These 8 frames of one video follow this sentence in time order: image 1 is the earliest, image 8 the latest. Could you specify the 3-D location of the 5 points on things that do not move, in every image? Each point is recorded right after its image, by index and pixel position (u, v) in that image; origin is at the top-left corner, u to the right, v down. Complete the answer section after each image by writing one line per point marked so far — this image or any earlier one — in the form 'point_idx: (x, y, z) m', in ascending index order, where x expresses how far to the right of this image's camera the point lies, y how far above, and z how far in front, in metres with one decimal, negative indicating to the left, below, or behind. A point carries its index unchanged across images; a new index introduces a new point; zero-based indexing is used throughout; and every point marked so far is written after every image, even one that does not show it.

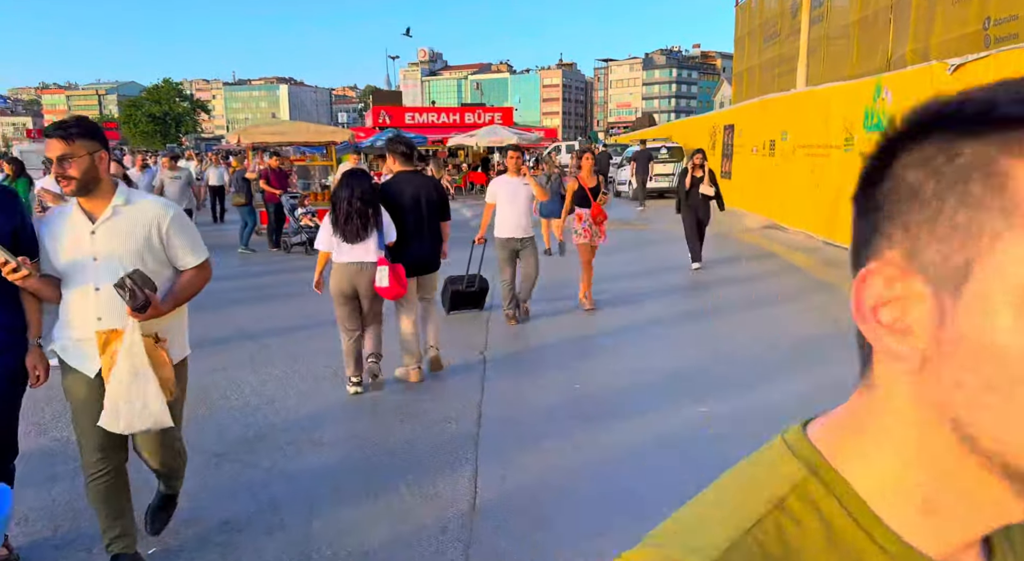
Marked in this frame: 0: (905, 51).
0: (+8.2, +4.8, +16.0) m
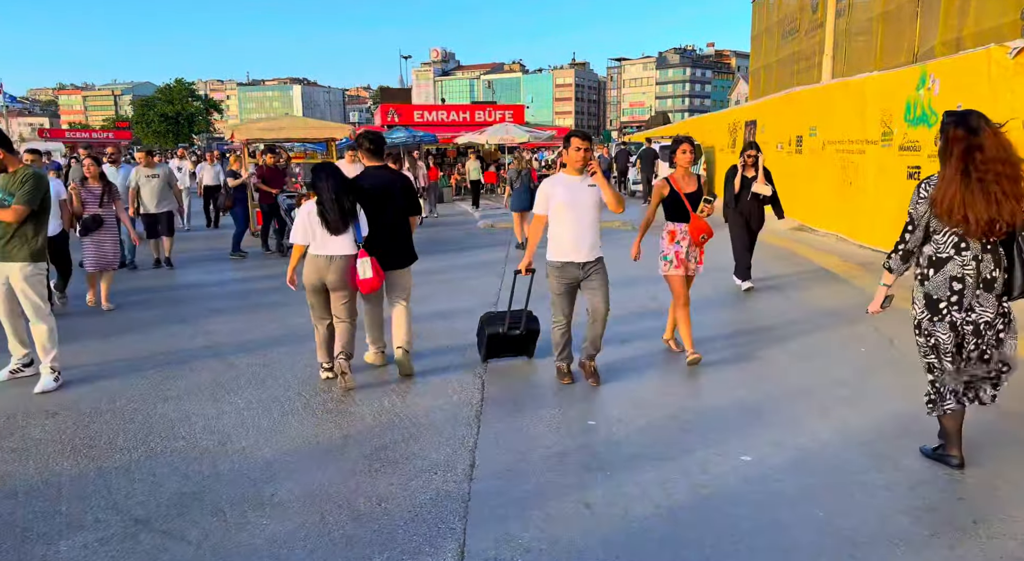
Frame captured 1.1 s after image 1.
0: (+8.4, +4.7, +15.0) m
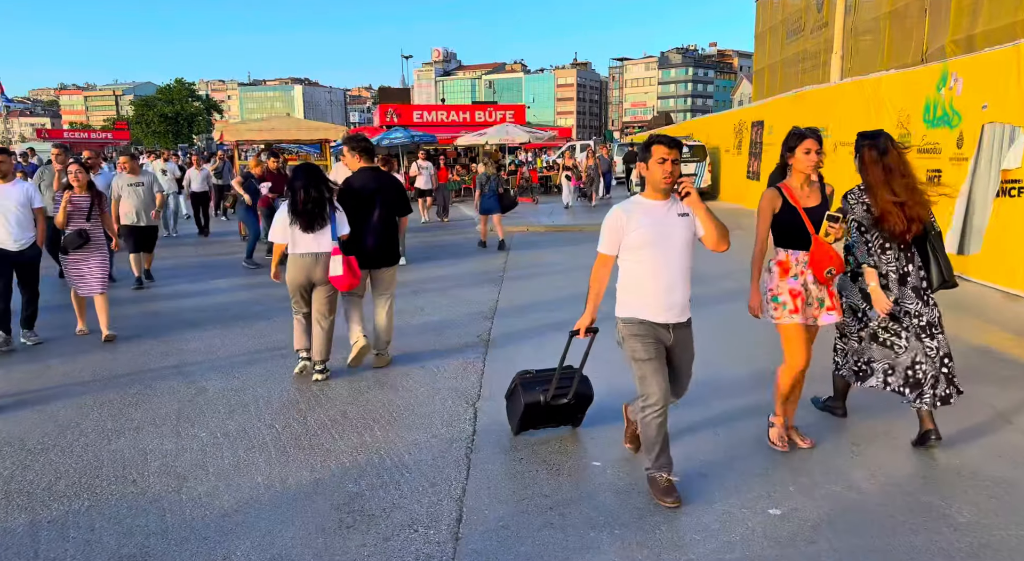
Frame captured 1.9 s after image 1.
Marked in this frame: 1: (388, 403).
0: (+8.4, +4.6, +14.5) m
1: (-0.8, -0.8, +4.7) m
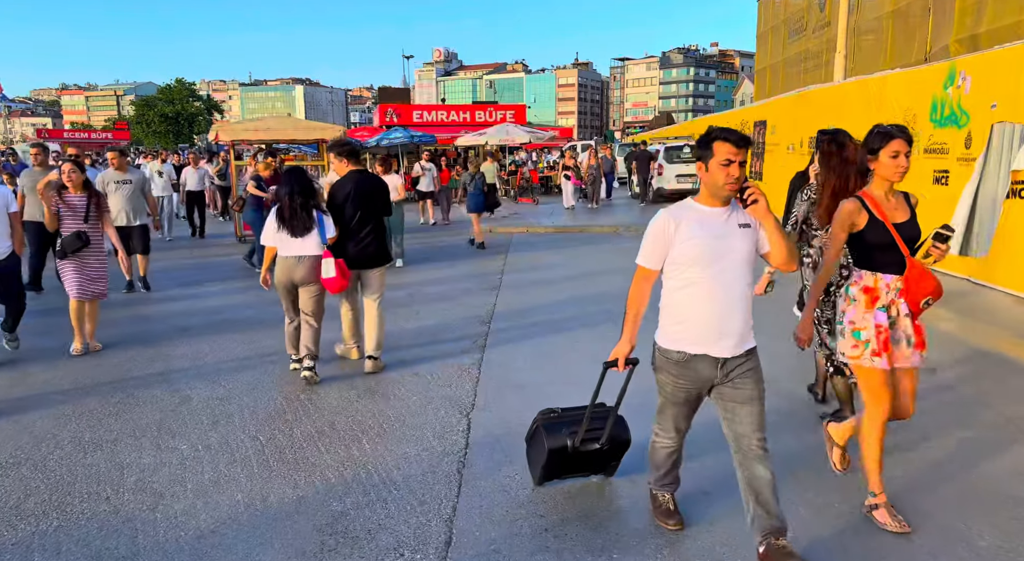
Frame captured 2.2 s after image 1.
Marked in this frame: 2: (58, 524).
0: (+8.4, +4.6, +14.3) m
1: (-0.8, -0.8, +4.6) m
2: (-1.9, -1.0, +3.2) m
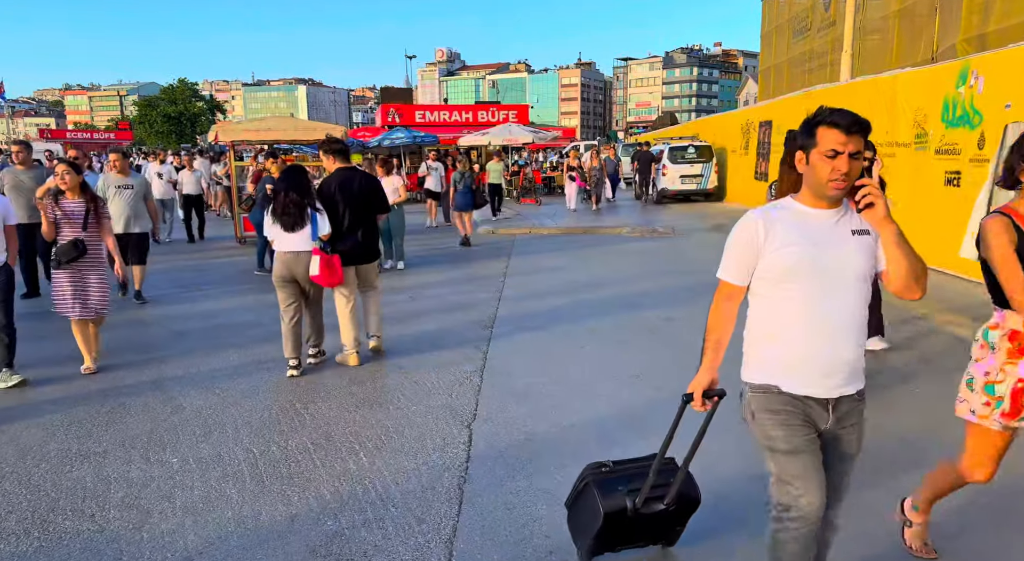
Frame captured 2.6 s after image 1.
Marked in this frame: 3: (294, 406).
0: (+8.4, +4.5, +14.1) m
1: (-0.8, -0.8, +4.4) m
2: (-1.9, -1.1, +3.0) m
3: (-1.4, -0.8, +4.7) m
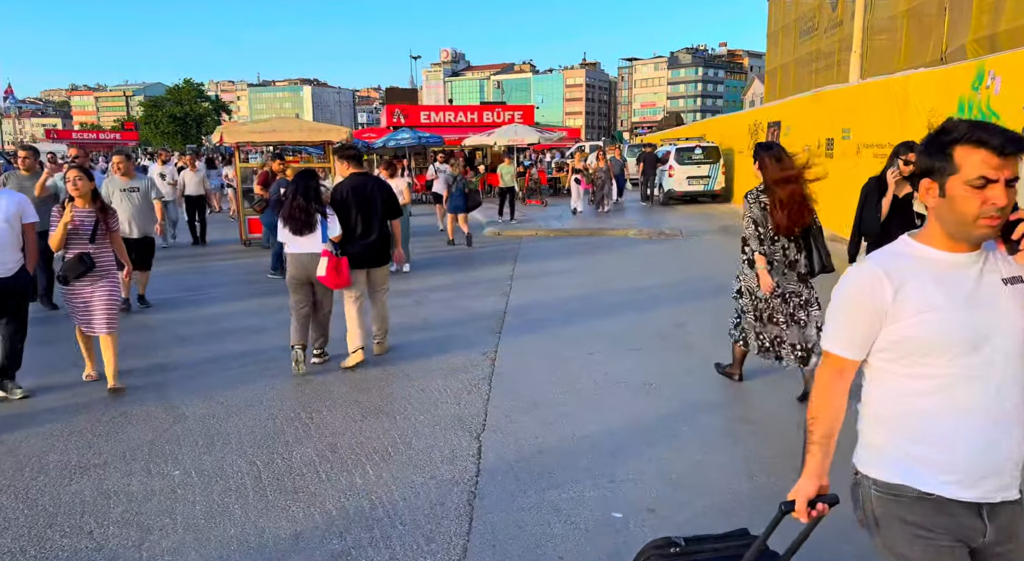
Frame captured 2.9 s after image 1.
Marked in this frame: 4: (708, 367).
0: (+8.6, +4.5, +14.0) m
1: (-0.7, -0.9, +4.3) m
2: (-1.9, -1.1, +2.9) m
3: (-1.3, -0.8, +4.6) m
4: (+1.5, -0.6, +5.6) m
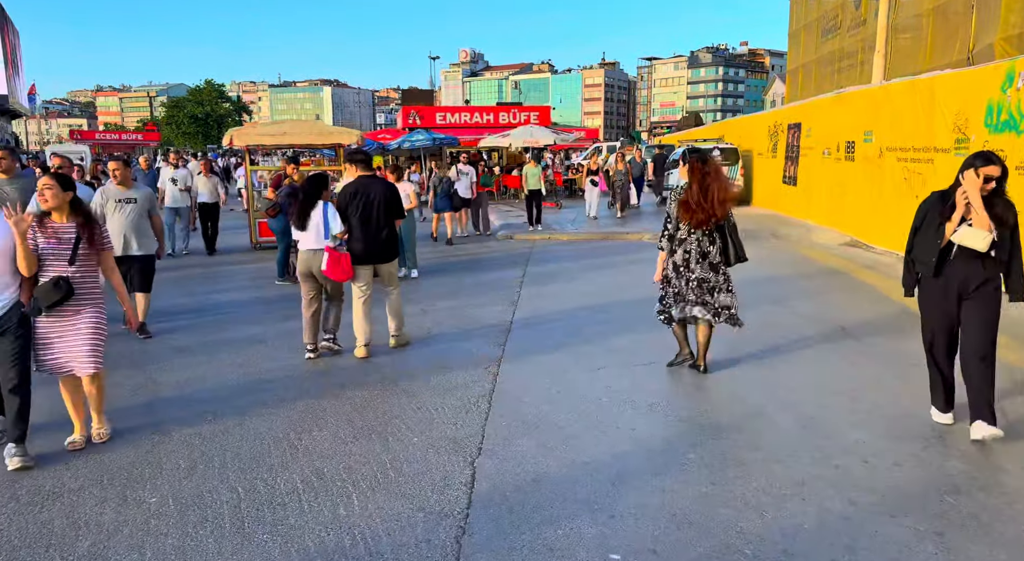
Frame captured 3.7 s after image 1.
0: (+8.8, +4.3, +13.5) m
1: (-0.8, -1.0, +4.1) m
2: (-1.9, -1.2, +2.7) m
3: (-1.3, -0.9, +4.4) m
4: (+1.5, -0.7, +5.3) m
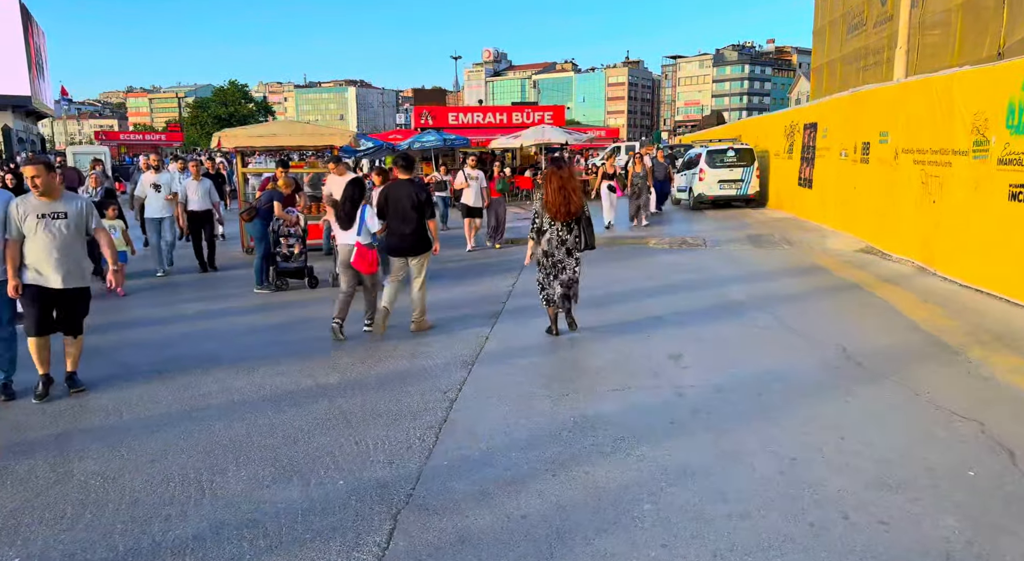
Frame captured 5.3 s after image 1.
0: (+8.8, +4.2, +12.8) m
1: (-1.1, -1.1, +3.6) m
2: (-2.3, -1.3, +2.3) m
3: (-1.6, -1.0, +3.9) m
4: (+1.2, -0.9, +4.8) m
